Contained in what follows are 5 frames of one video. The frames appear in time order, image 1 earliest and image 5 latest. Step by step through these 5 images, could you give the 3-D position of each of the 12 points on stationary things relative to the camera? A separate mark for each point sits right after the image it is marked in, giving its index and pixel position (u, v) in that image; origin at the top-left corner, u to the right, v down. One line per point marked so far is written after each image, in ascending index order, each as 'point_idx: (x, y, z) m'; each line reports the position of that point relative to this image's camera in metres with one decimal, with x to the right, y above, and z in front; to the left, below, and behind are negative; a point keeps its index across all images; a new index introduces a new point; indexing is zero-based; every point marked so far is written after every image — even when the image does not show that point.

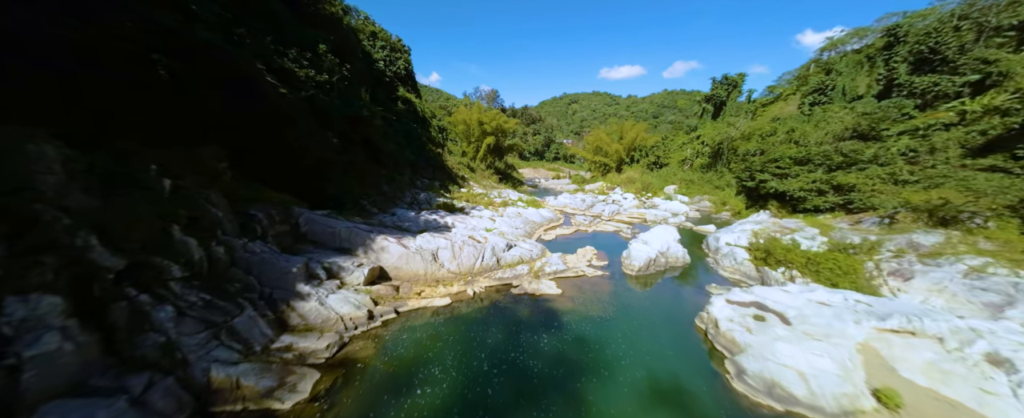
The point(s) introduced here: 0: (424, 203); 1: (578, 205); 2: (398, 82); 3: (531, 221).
0: (-3.6, +0.2, +12.2) m
1: (+3.8, +0.3, +17.3) m
2: (-6.9, +7.6, +17.9) m
3: (+0.7, -0.4, +12.5) m
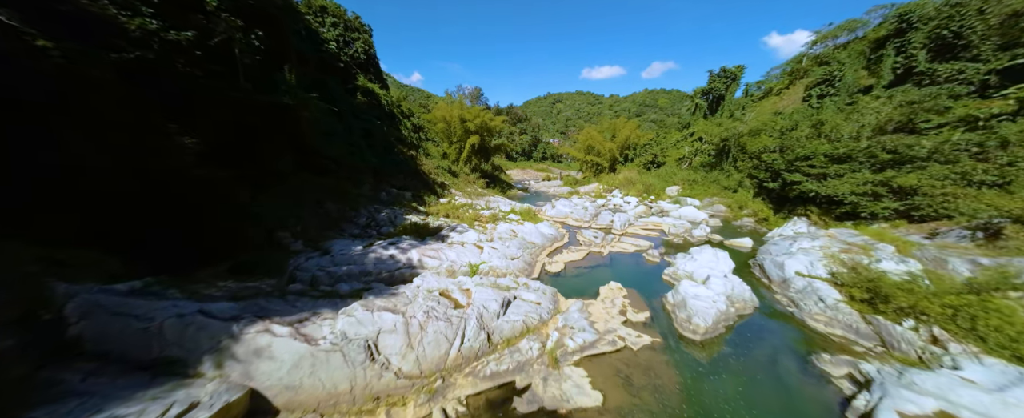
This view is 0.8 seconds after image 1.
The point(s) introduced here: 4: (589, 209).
0: (-3.8, -0.5, +9.0) m
1: (+3.3, -0.3, +14.4) m
2: (-7.6, +6.8, +14.6) m
3: (+0.5, -1.0, +9.4) m
4: (+4.1, 0.0, +15.9) m
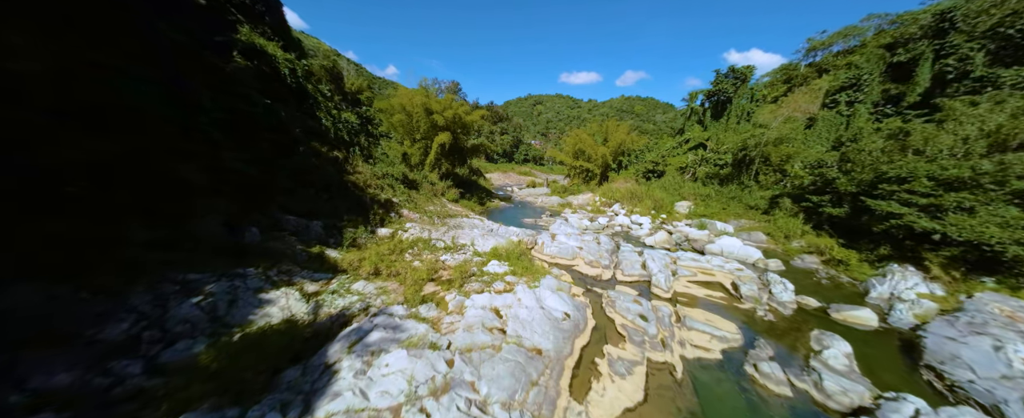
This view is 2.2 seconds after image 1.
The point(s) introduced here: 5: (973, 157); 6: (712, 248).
0: (-4.0, -1.6, +3.7) m
1: (+2.7, -1.5, +9.5) m
2: (-8.0, +5.8, +8.9) m
3: (+0.2, -2.2, +4.4) m
4: (+3.3, -1.2, +11.1) m
5: (+15.7, +1.8, +10.3) m
6: (+7.9, -1.5, +11.8) m
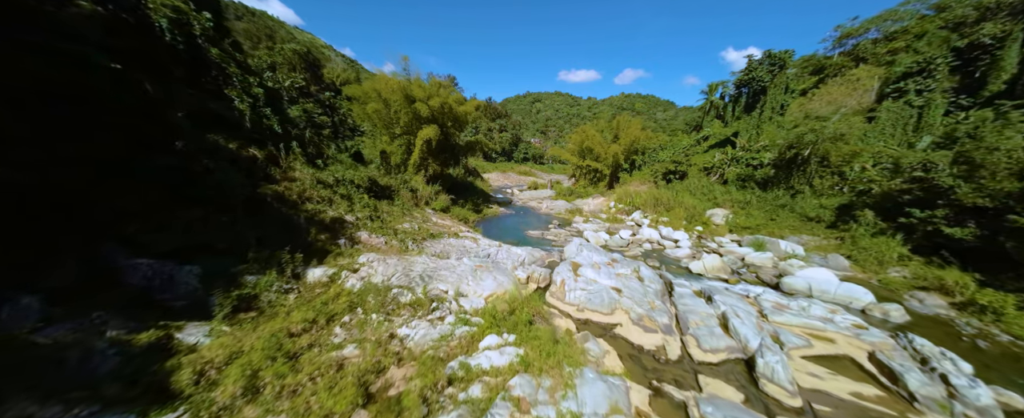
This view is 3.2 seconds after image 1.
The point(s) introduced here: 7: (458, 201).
0: (-3.9, -2.2, +0.3) m
1: (+2.9, -2.1, +6.2) m
2: (-7.9, +5.2, +5.6) m
3: (+0.4, -2.8, +1.1) m
4: (+3.5, -1.8, +7.8) m
5: (+15.9, +1.2, +7.1) m
6: (+8.0, -2.1, +8.5) m
7: (-3.1, +0.4, +17.0) m
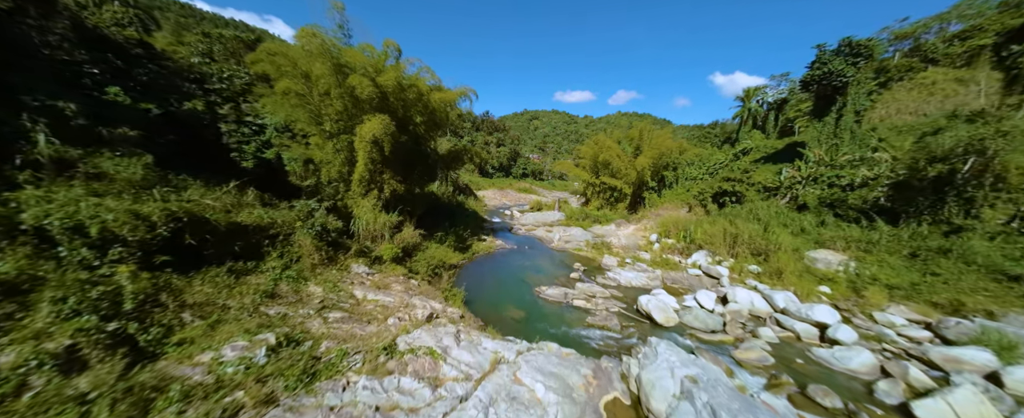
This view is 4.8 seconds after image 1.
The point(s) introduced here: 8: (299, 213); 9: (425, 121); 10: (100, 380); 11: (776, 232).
0: (-3.7, -2.7, -5.2) m
1: (+3.0, -3.0, +0.7) m
2: (-7.6, +4.4, +0.3) m
3: (+0.6, -3.5, -4.5) m
4: (+3.6, -2.8, +2.3) m
5: (+16.1, +0.2, +1.8) m
6: (+8.2, -3.2, +3.0) m
7: (-3.0, -1.0, +11.5) m
8: (-4.3, -0.2, +6.2) m
9: (-2.7, +2.7, +9.4) m
10: (-3.4, -1.5, +2.7) m
11: (+10.5, -1.1, +12.3) m
